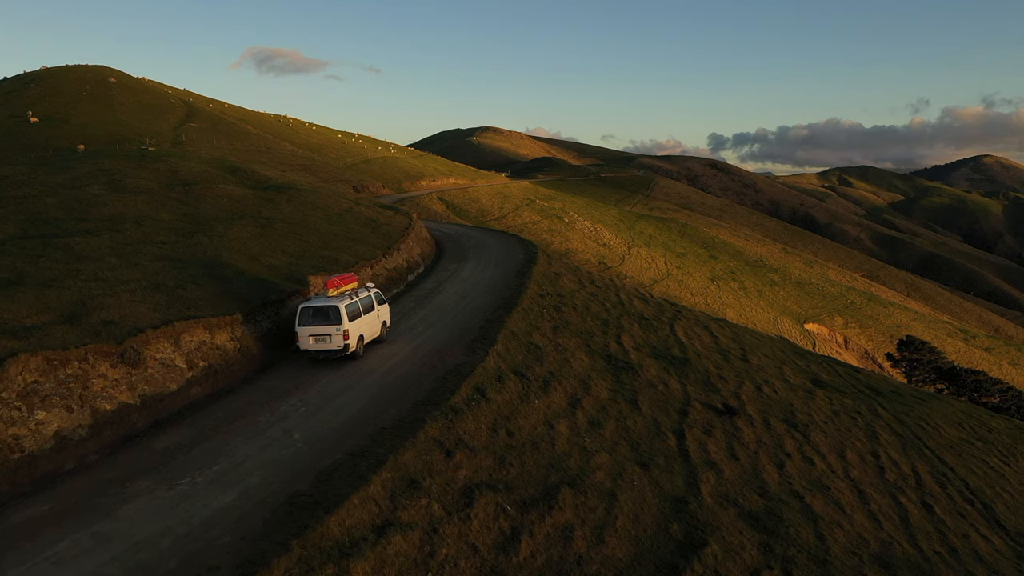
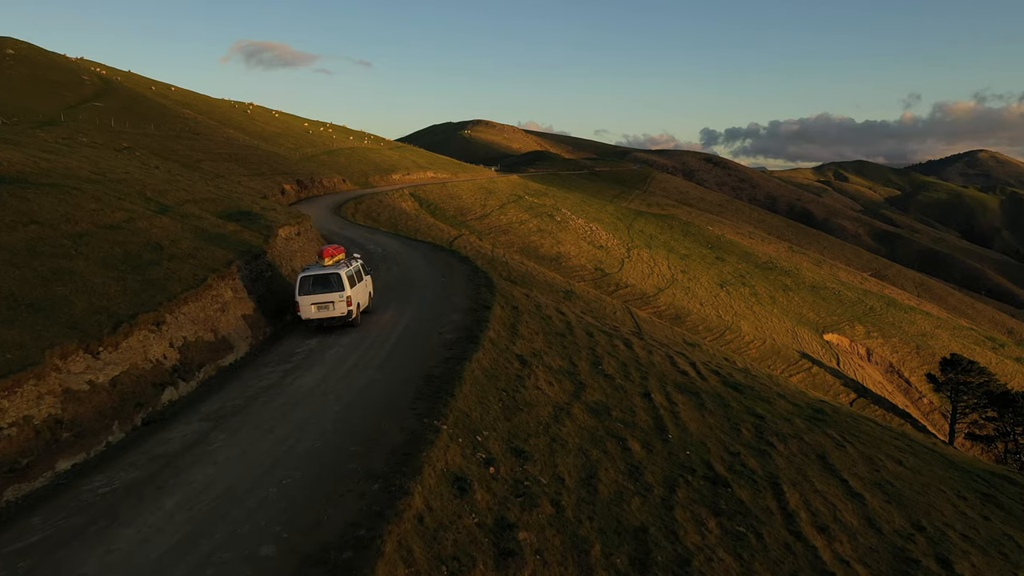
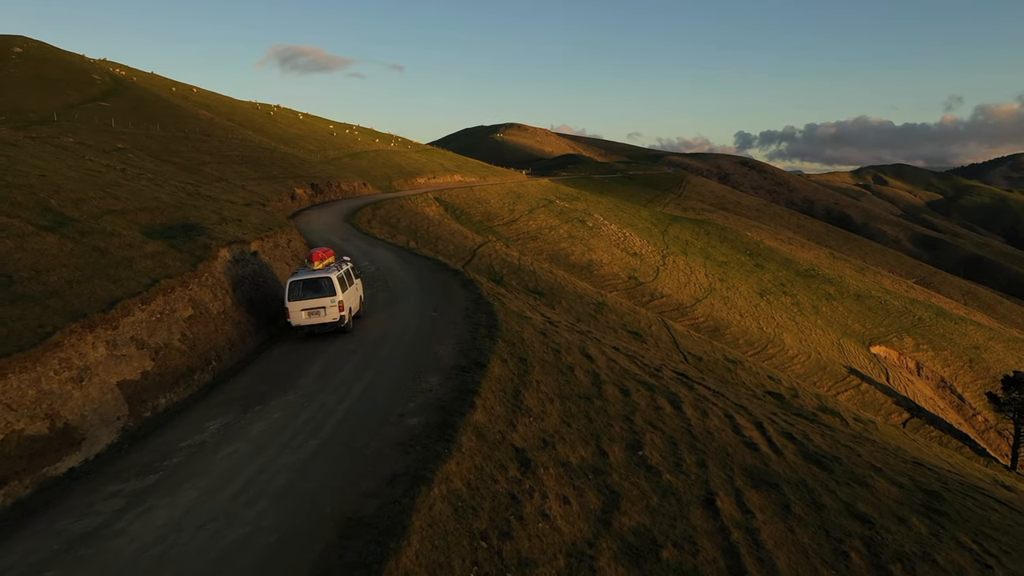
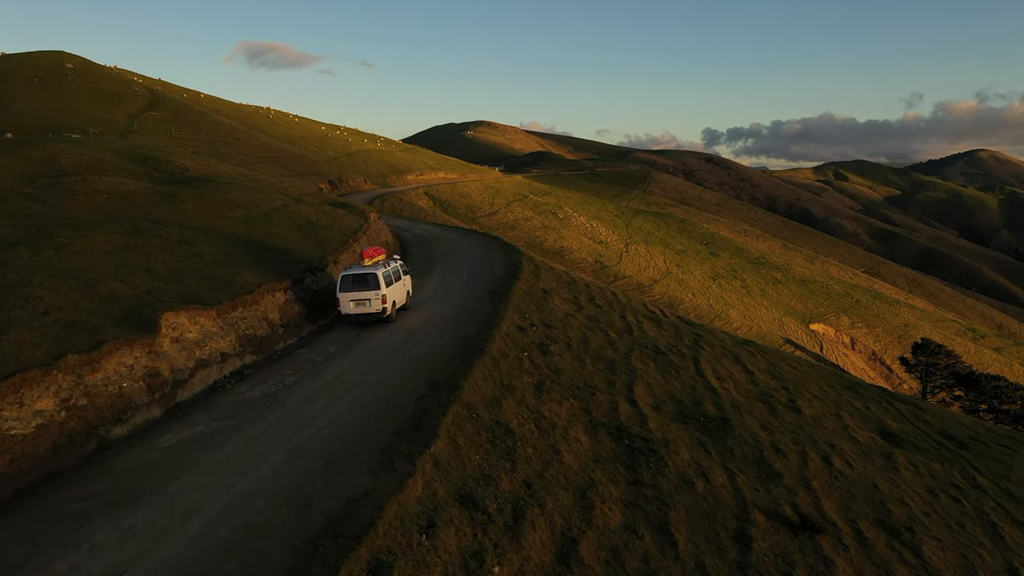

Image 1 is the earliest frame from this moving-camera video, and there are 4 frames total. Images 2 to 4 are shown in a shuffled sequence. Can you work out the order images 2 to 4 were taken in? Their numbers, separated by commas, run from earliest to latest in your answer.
4, 2, 3
